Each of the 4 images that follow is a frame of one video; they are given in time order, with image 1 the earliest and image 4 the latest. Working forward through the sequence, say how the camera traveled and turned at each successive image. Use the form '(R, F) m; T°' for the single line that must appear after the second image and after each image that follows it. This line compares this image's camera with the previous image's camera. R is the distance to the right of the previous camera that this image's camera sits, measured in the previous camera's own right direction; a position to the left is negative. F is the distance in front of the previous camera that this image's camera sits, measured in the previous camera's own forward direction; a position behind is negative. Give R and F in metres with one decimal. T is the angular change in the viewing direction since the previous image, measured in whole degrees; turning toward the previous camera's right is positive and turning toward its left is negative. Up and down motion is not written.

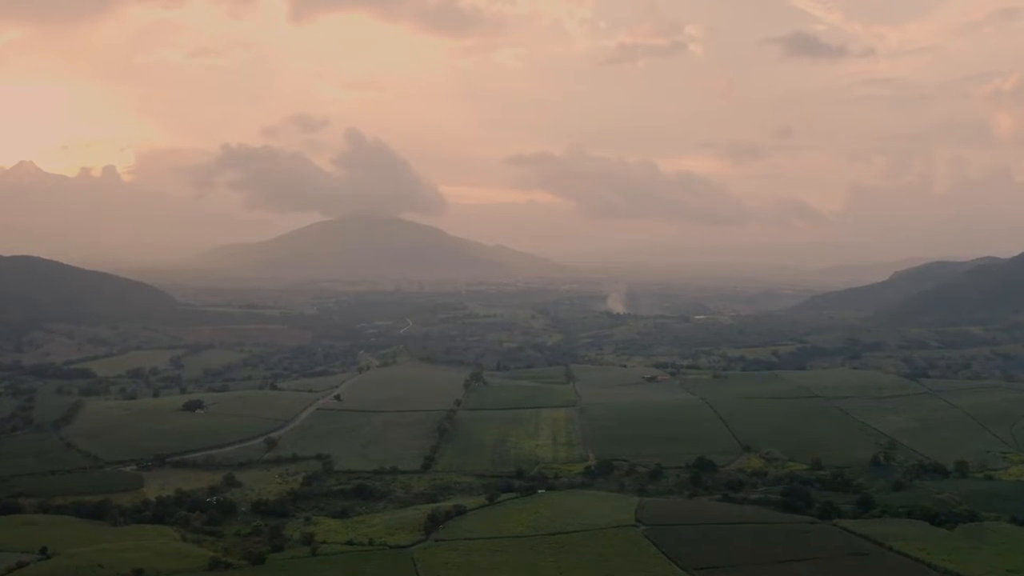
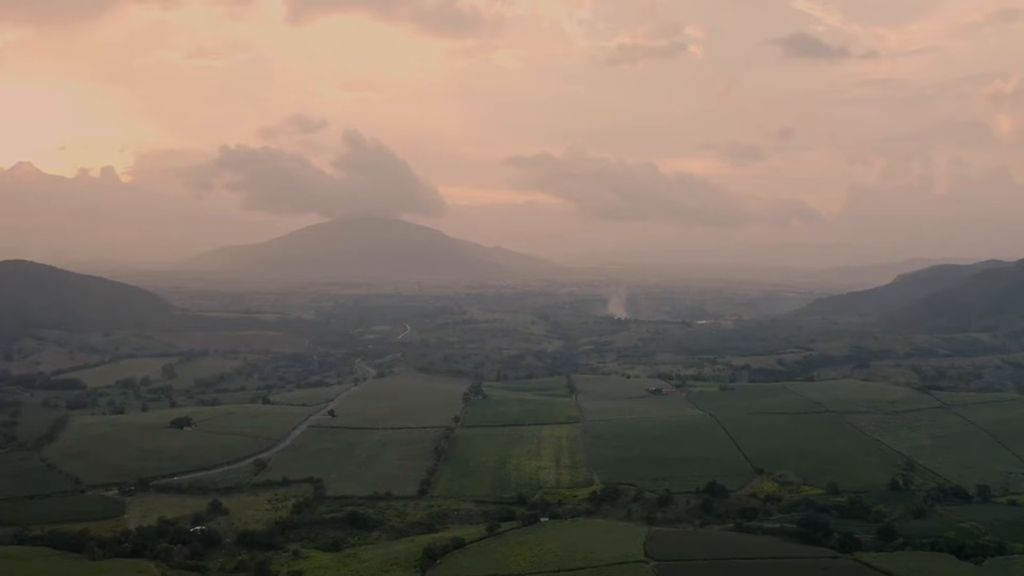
(-0.1, +2.6) m; 0°
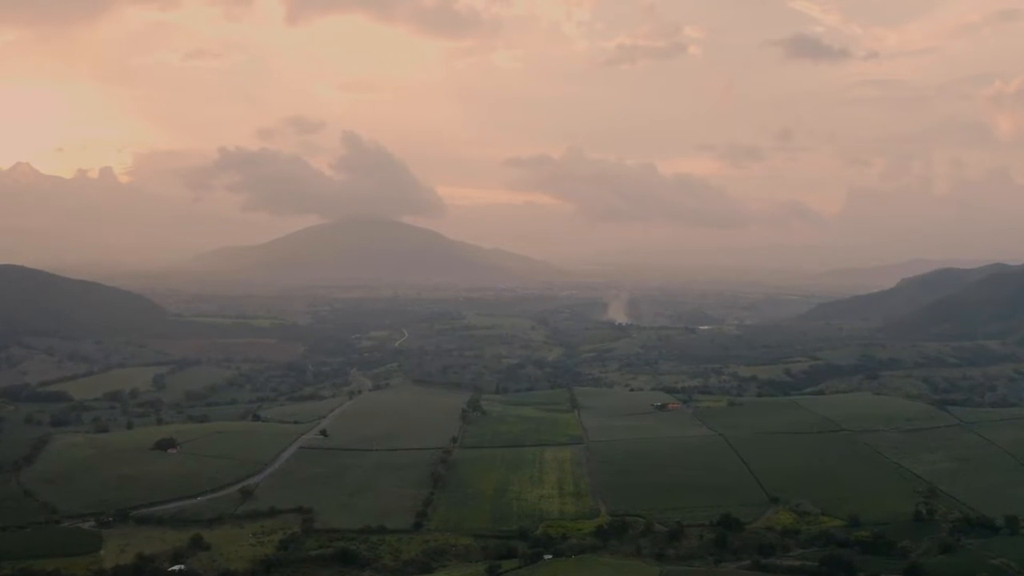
(-0.1, +3.0) m; 0°
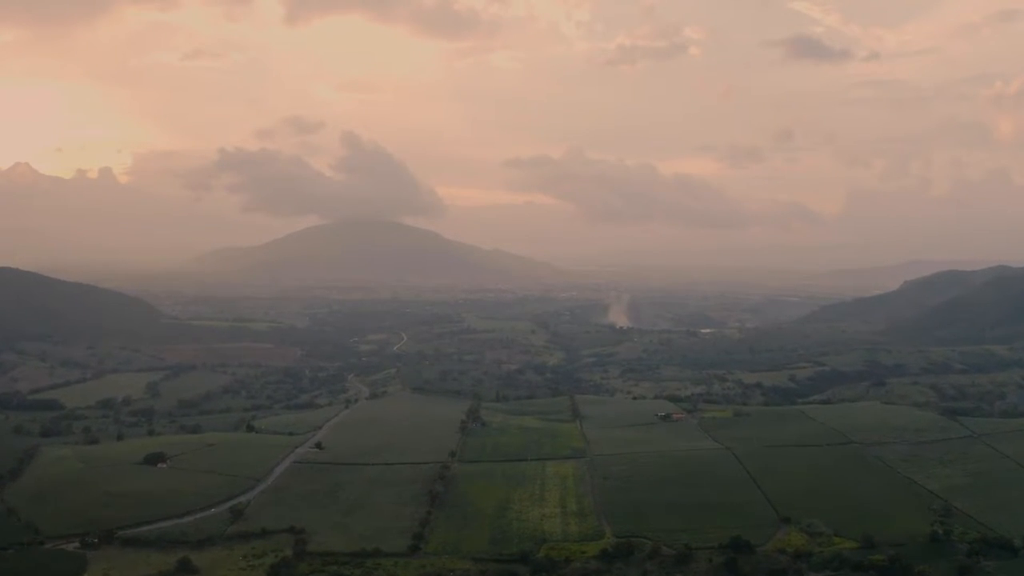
(-0.1, +1.9) m; 0°
